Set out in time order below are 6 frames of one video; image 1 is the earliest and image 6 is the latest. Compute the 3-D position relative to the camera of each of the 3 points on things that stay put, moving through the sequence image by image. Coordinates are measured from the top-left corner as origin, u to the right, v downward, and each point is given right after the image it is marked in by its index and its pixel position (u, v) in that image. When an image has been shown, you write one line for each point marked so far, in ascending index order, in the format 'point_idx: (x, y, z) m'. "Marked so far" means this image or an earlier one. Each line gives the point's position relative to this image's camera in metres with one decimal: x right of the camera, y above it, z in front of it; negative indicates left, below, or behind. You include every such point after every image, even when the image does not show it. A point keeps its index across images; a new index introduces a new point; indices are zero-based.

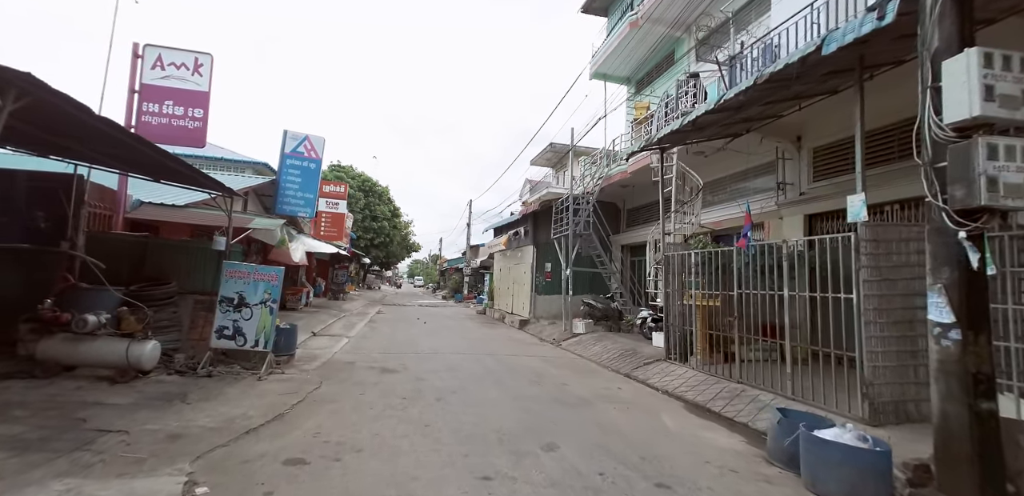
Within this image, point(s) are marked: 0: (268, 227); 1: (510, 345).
0: (-4.8, +0.4, +7.4) m
1: (-0.1, -2.8, +11.0) m
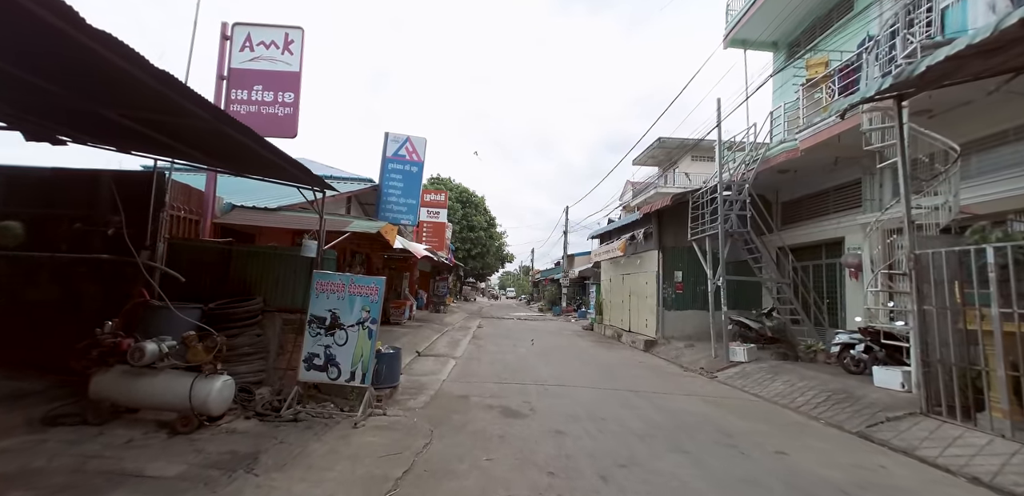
0: (-2.4, +0.3, +6.2) m
1: (+3.1, -2.9, +8.5) m
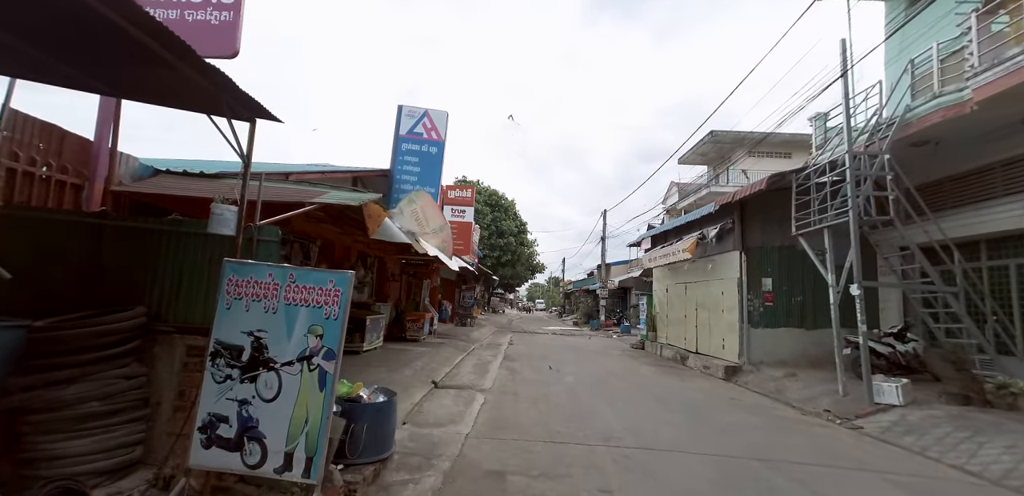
0: (-1.7, +0.5, +4.0) m
1: (+3.9, -2.8, +5.8) m
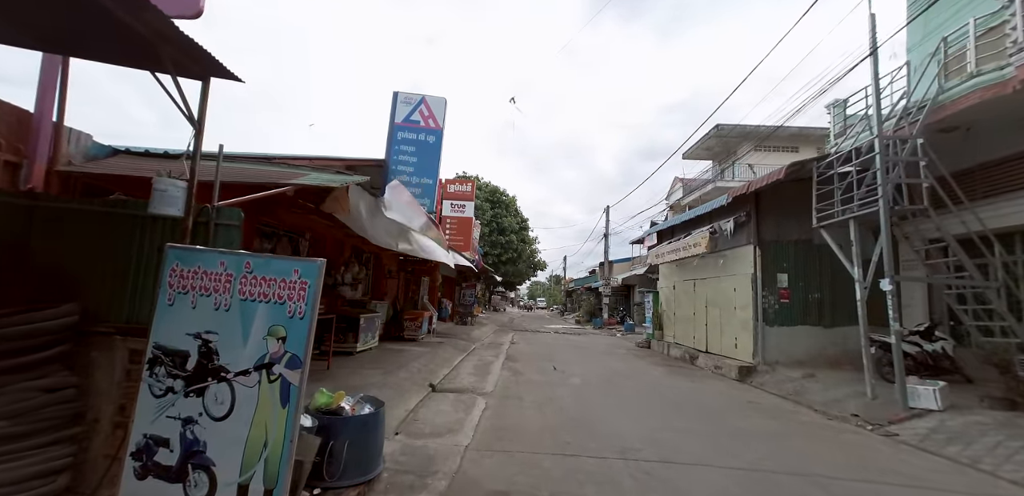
0: (-1.7, +0.6, +3.5) m
1: (+4.0, -2.6, +5.4) m
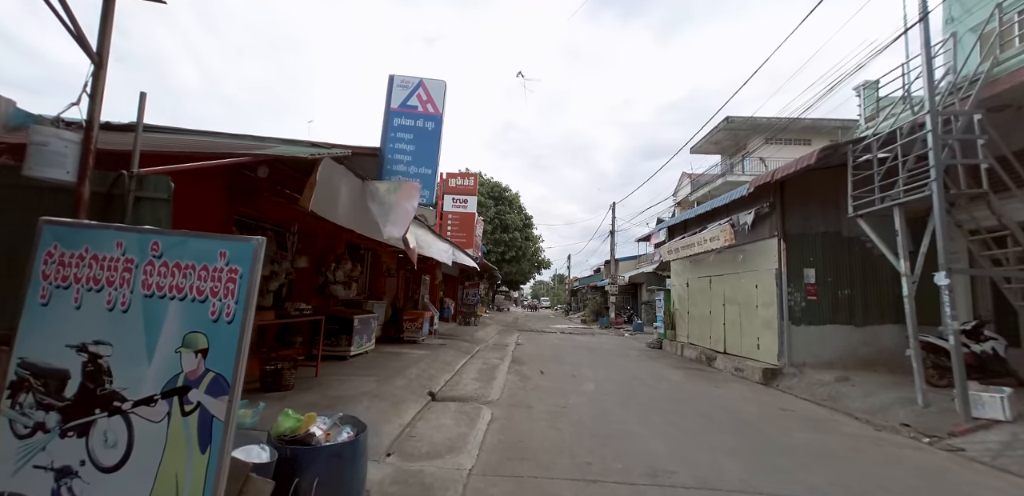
0: (-1.6, +0.7, +2.9) m
1: (+4.1, -2.5, +4.7) m
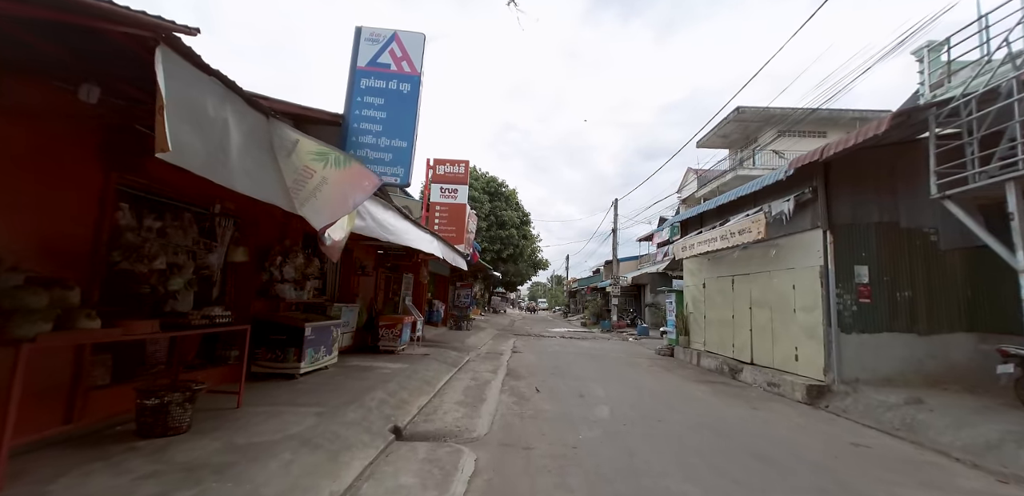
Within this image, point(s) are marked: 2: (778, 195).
0: (-1.7, +0.8, +1.4) m
1: (+4.0, -2.3, +3.2) m
2: (+6.2, +1.2, +8.9) m
